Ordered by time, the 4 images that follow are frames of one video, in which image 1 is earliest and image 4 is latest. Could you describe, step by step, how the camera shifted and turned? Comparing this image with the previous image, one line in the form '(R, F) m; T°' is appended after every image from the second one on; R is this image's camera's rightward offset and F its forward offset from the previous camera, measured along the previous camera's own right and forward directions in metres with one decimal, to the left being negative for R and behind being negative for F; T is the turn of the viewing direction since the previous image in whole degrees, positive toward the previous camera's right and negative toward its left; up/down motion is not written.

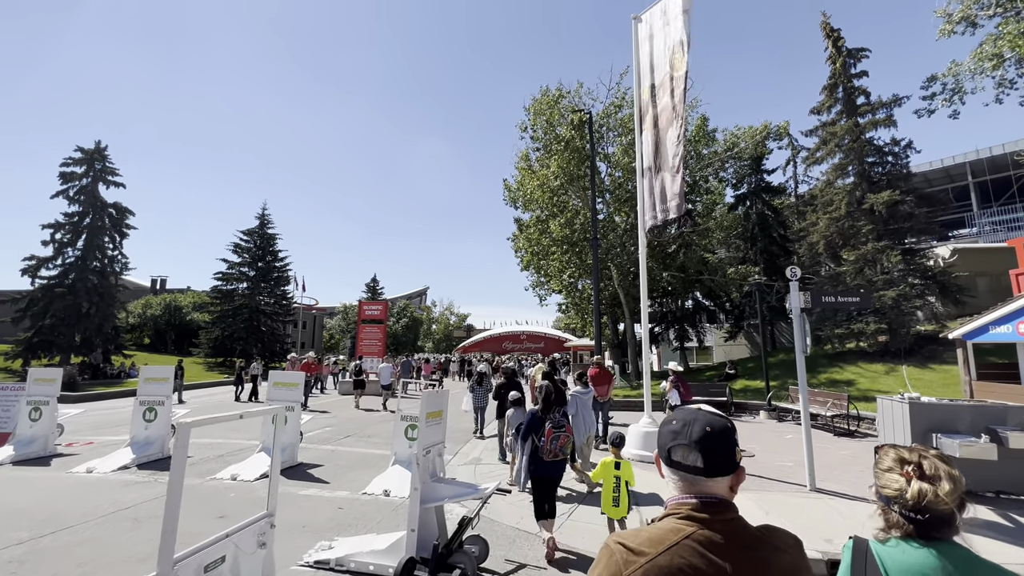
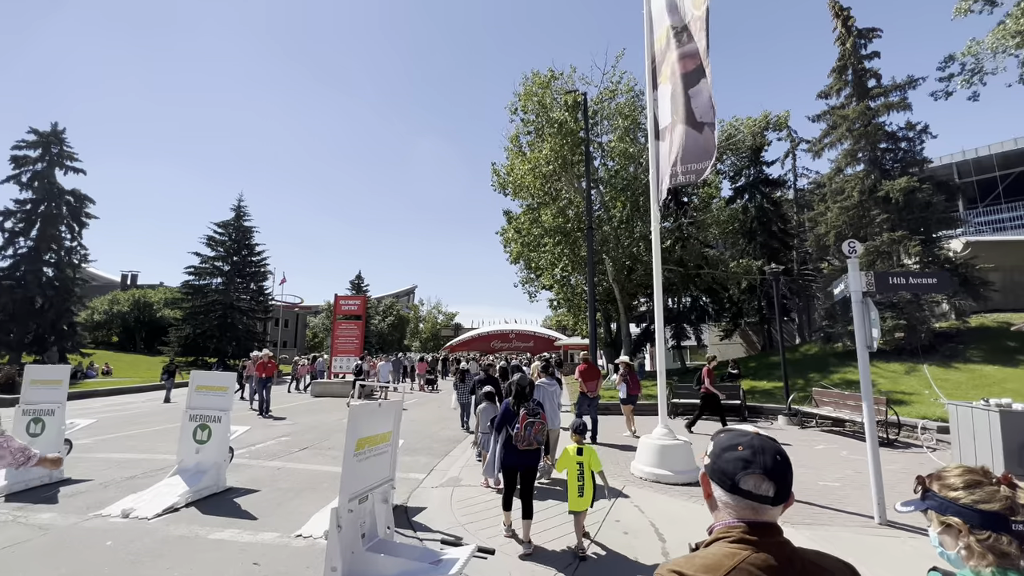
(0.0, +2.1) m; +1°
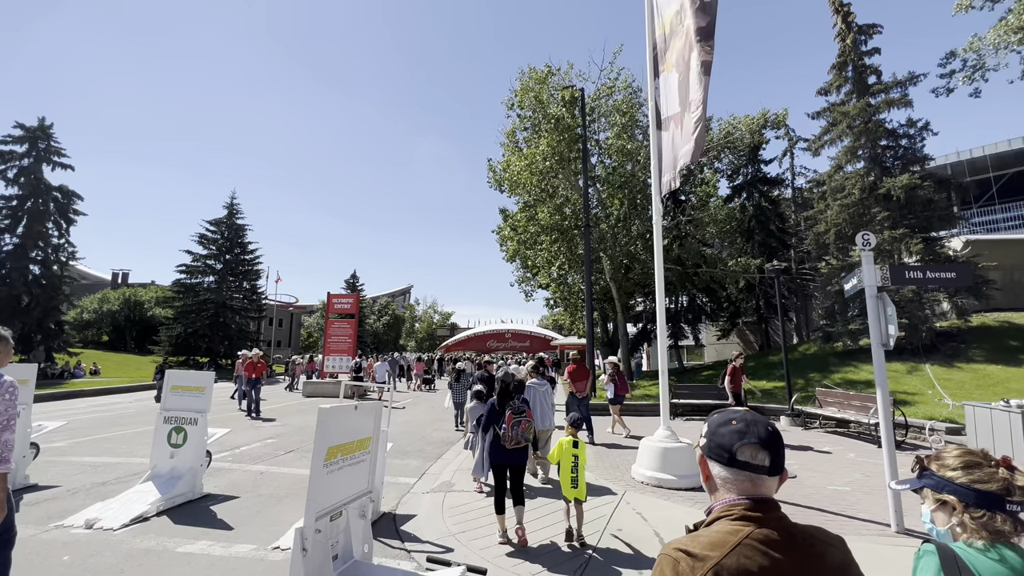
(0.0, +0.5) m; 0°
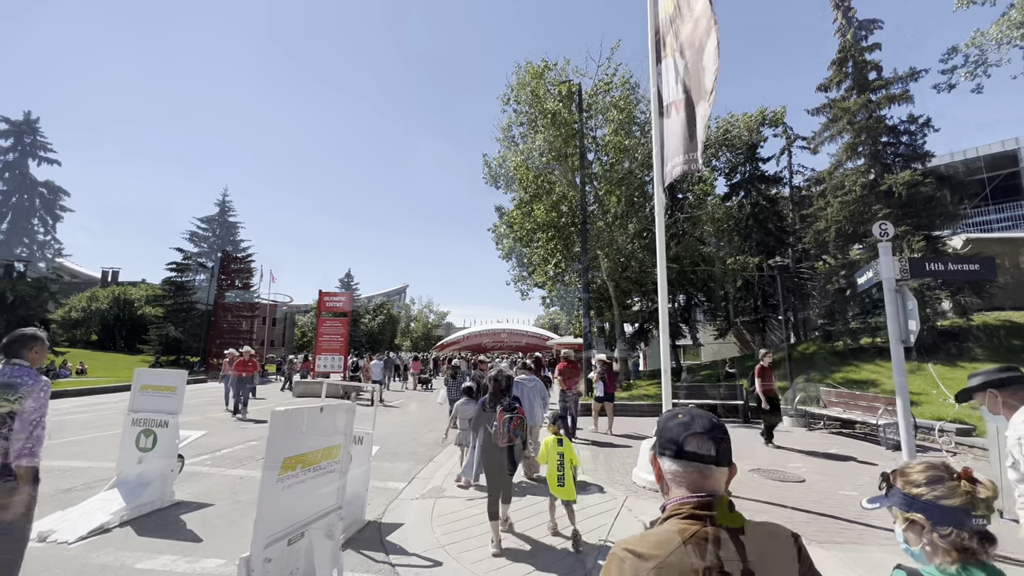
(0.0, +0.5) m; +1°
